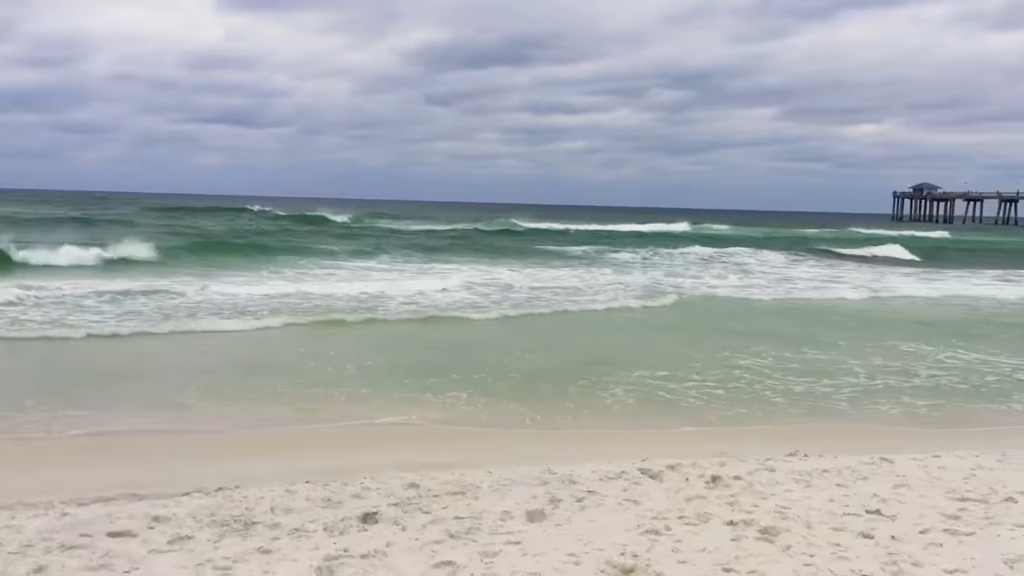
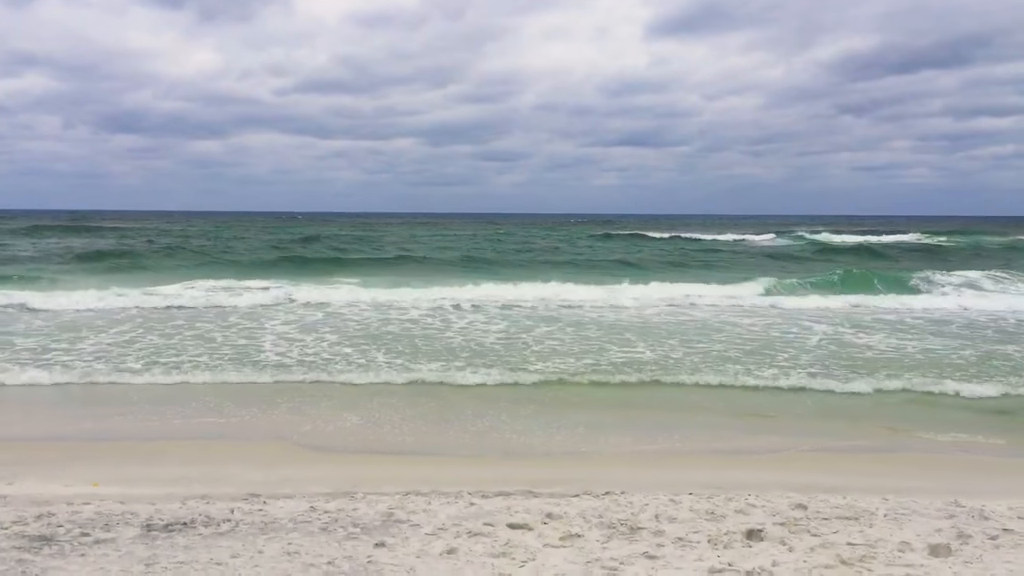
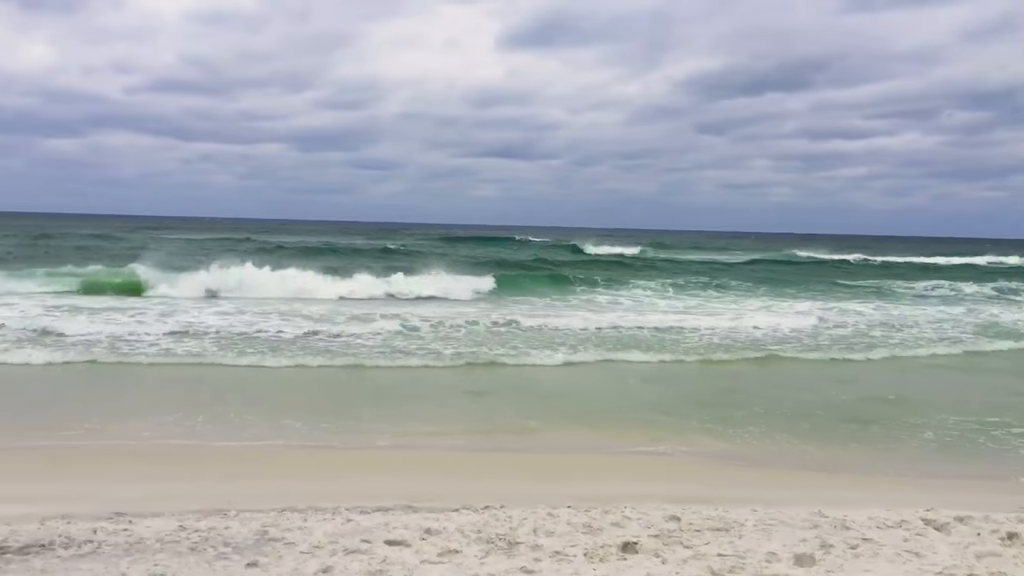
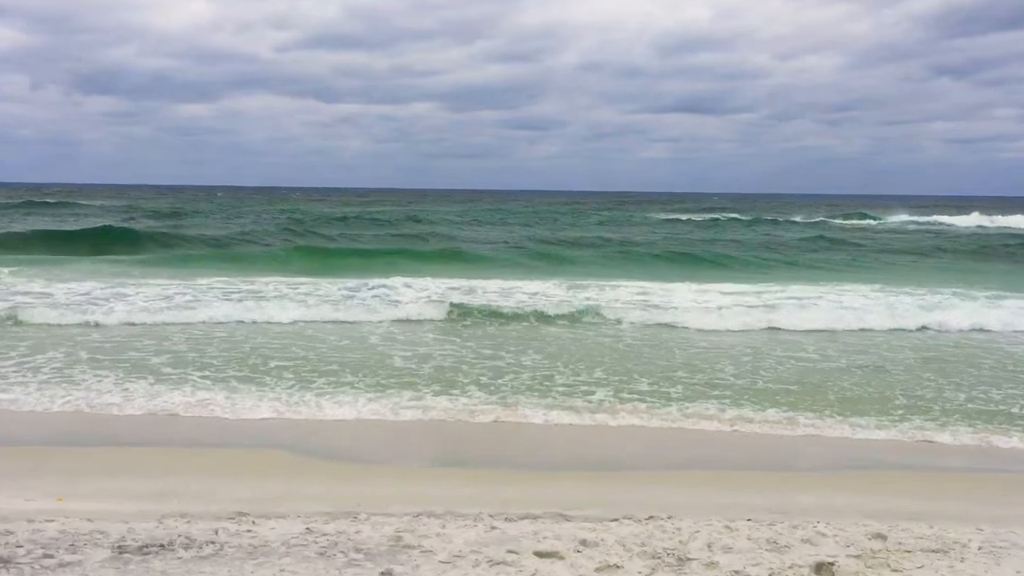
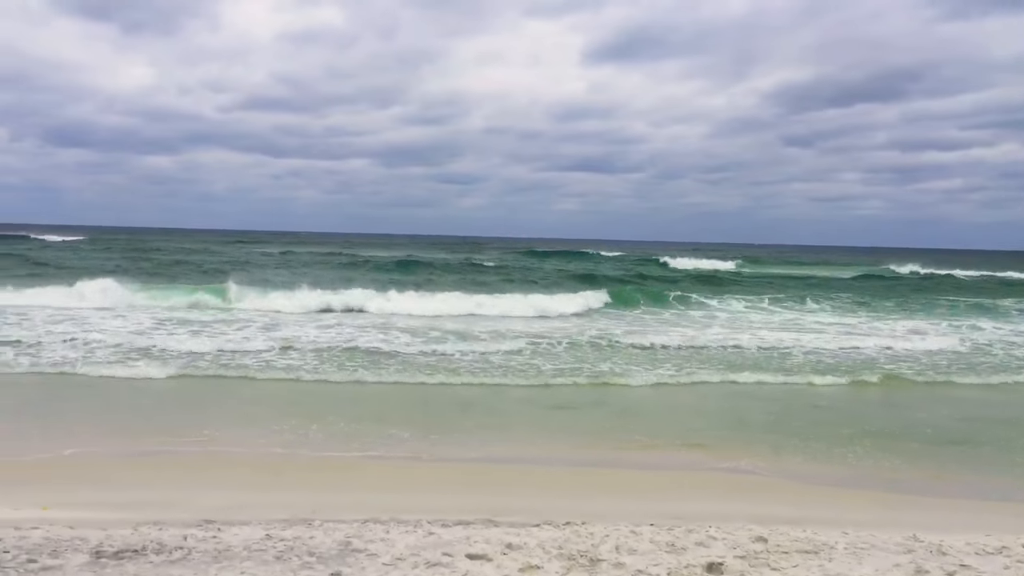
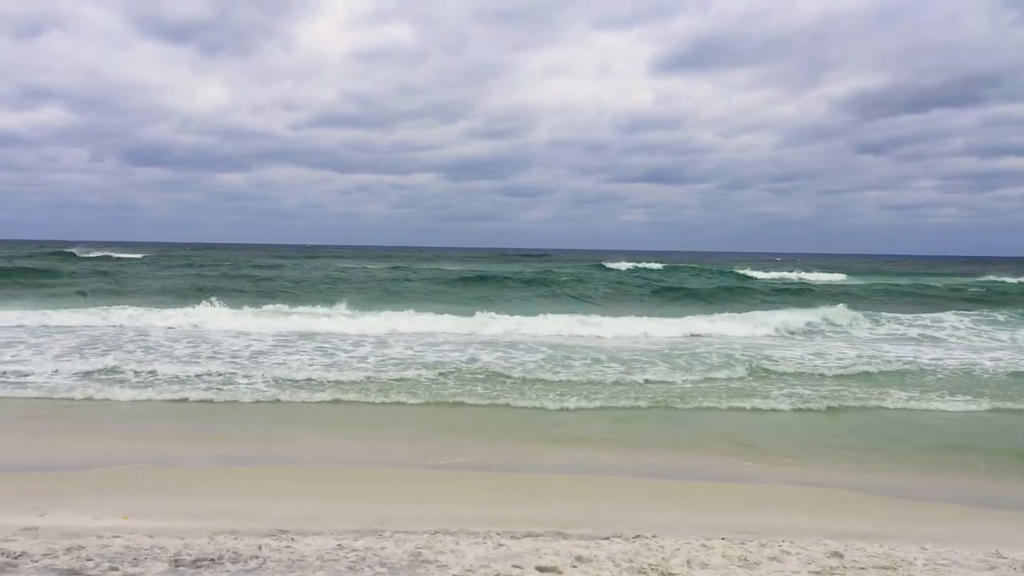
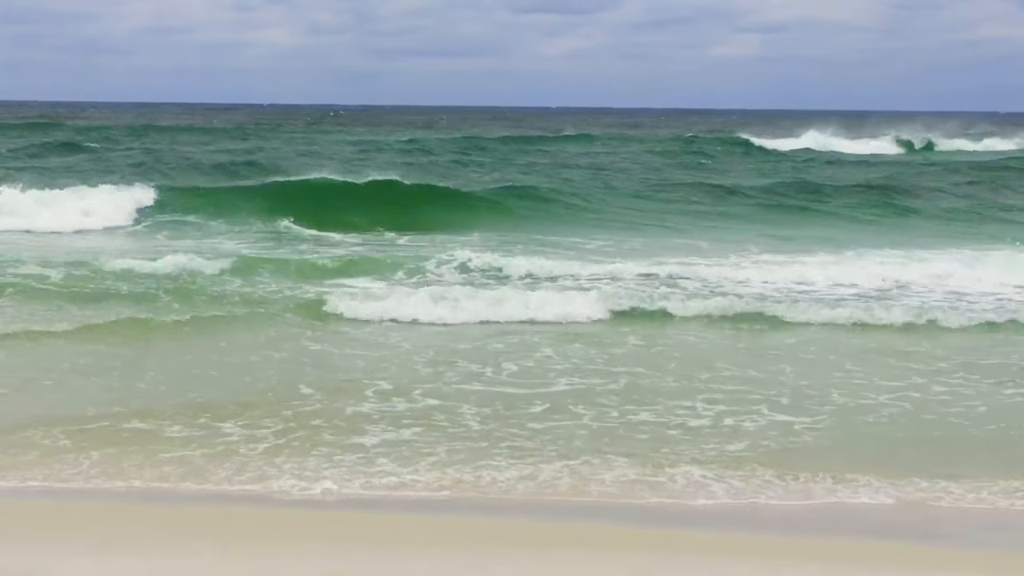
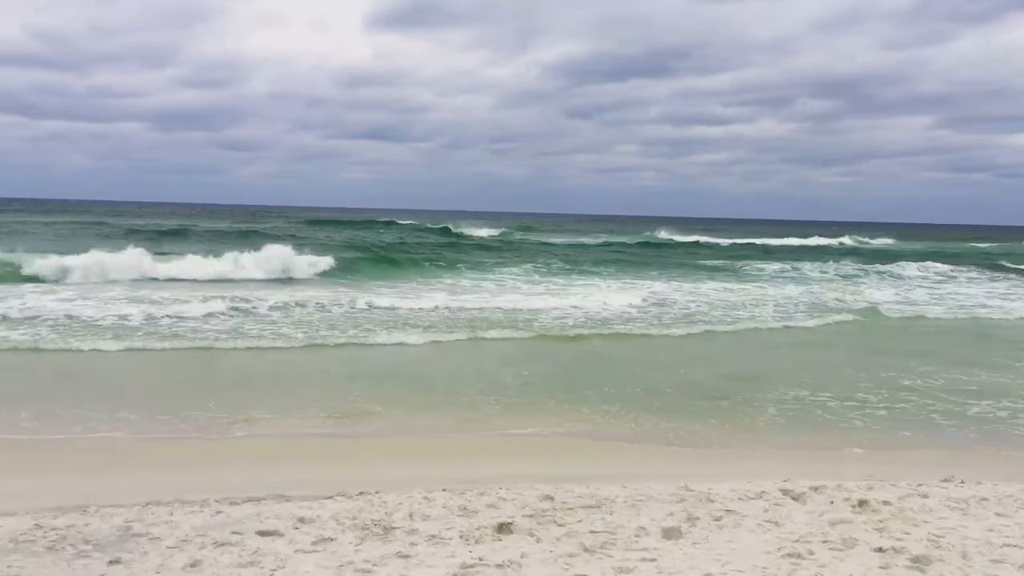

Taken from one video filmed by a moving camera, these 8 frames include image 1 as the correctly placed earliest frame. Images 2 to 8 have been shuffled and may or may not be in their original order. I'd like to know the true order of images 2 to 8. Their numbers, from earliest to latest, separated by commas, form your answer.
8, 3, 5, 6, 2, 4, 7
